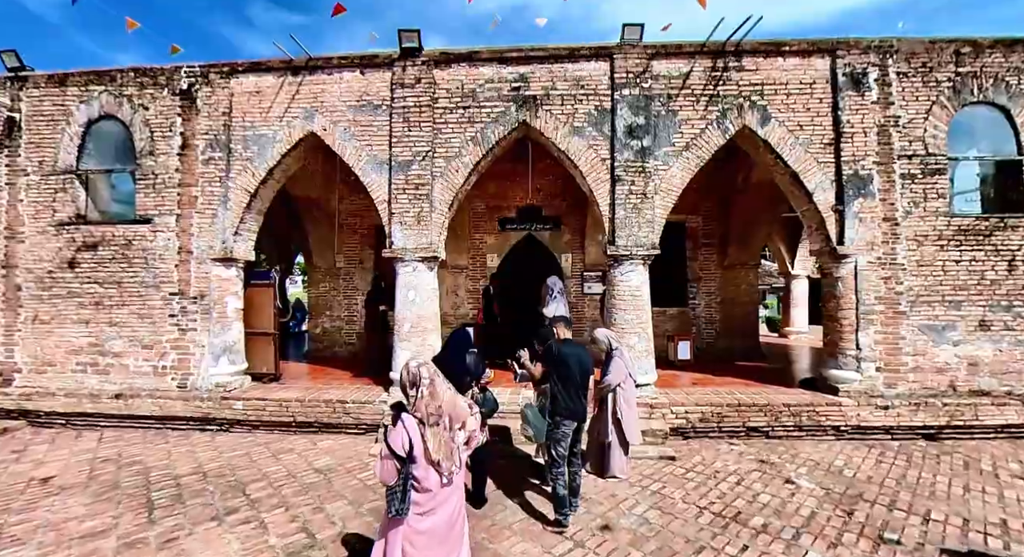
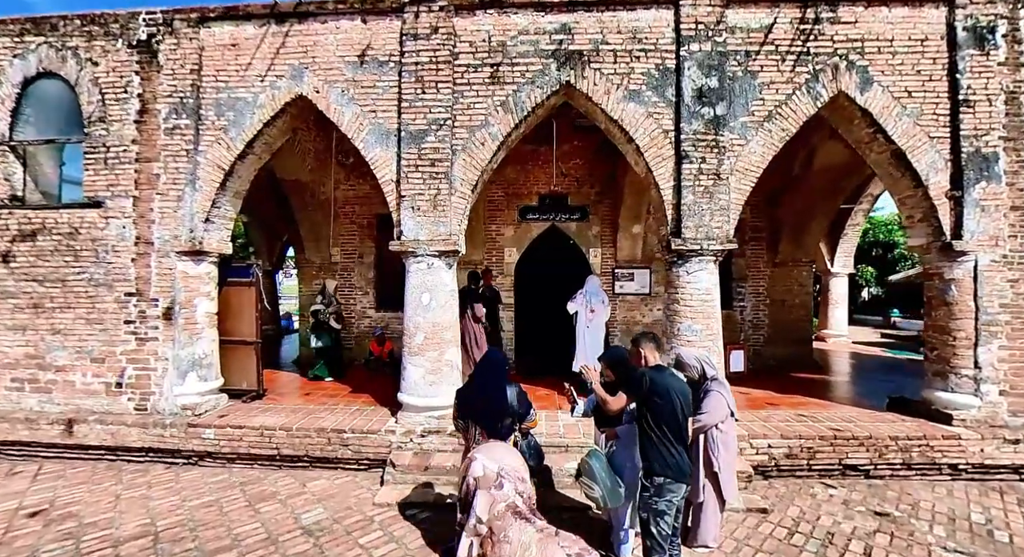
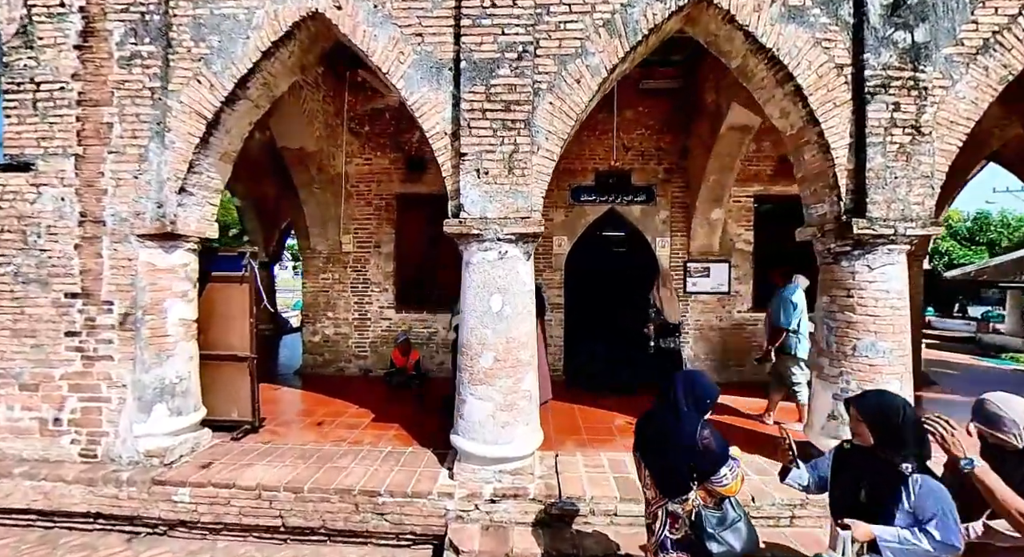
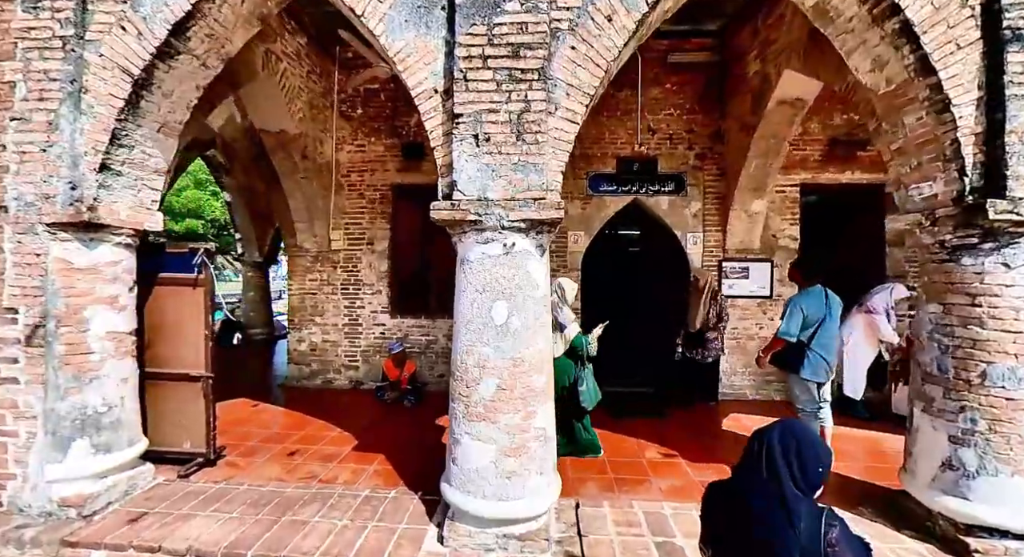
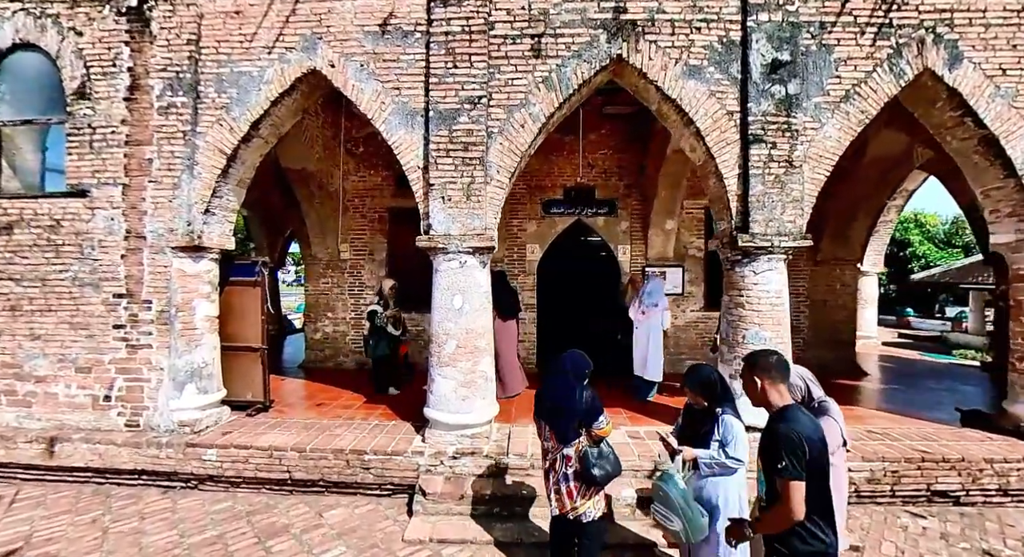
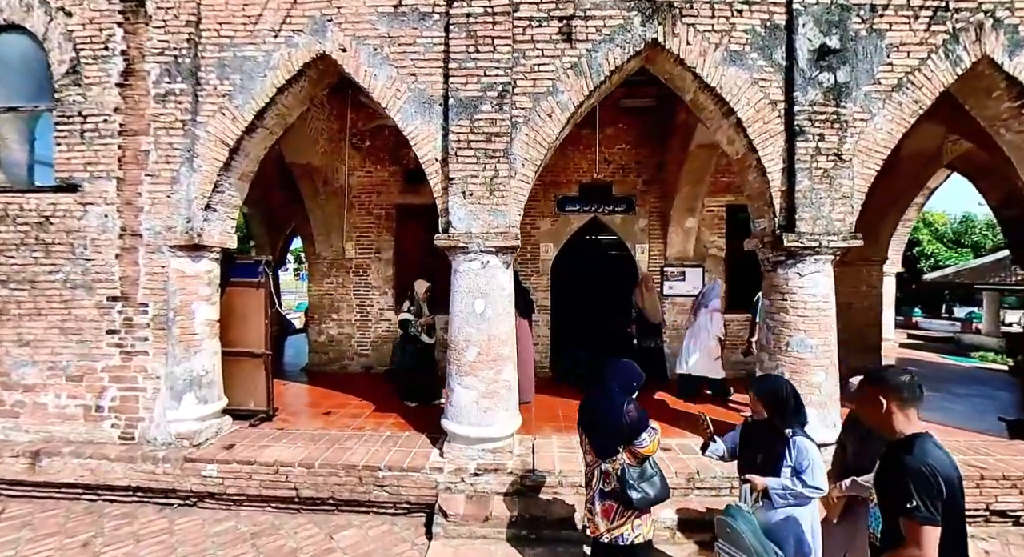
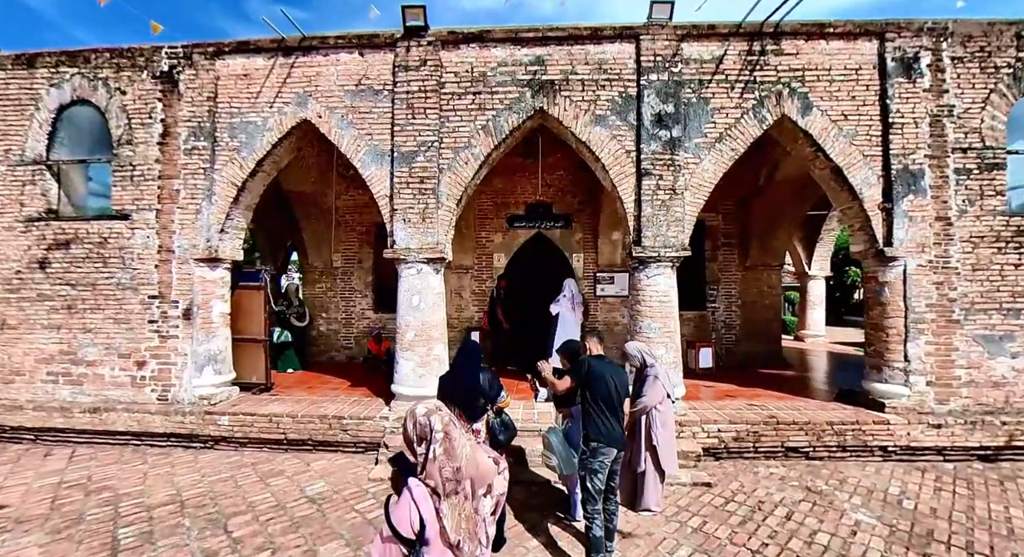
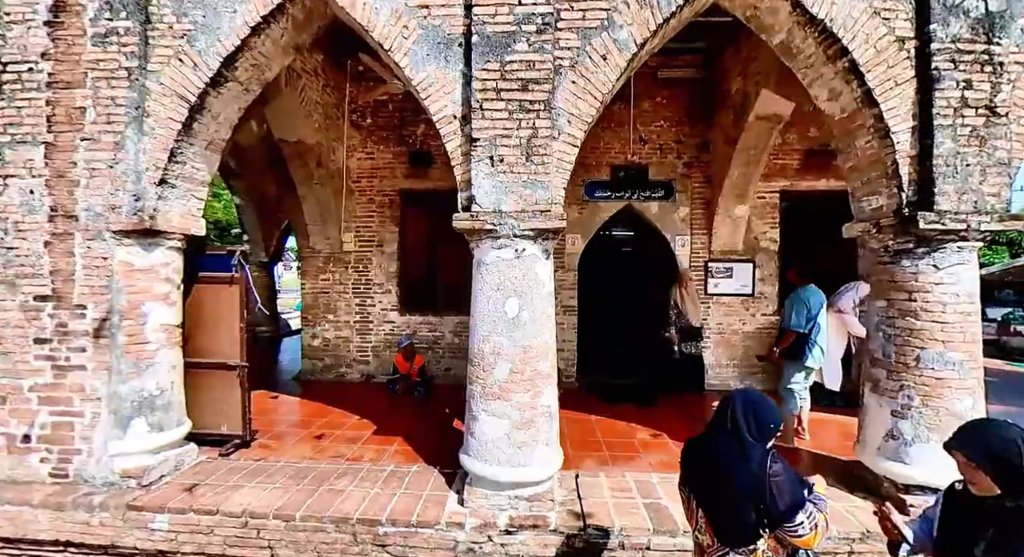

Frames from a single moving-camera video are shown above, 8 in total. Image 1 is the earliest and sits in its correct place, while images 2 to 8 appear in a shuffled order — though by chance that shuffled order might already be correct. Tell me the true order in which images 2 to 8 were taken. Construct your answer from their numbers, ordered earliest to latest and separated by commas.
7, 2, 5, 6, 3, 8, 4
